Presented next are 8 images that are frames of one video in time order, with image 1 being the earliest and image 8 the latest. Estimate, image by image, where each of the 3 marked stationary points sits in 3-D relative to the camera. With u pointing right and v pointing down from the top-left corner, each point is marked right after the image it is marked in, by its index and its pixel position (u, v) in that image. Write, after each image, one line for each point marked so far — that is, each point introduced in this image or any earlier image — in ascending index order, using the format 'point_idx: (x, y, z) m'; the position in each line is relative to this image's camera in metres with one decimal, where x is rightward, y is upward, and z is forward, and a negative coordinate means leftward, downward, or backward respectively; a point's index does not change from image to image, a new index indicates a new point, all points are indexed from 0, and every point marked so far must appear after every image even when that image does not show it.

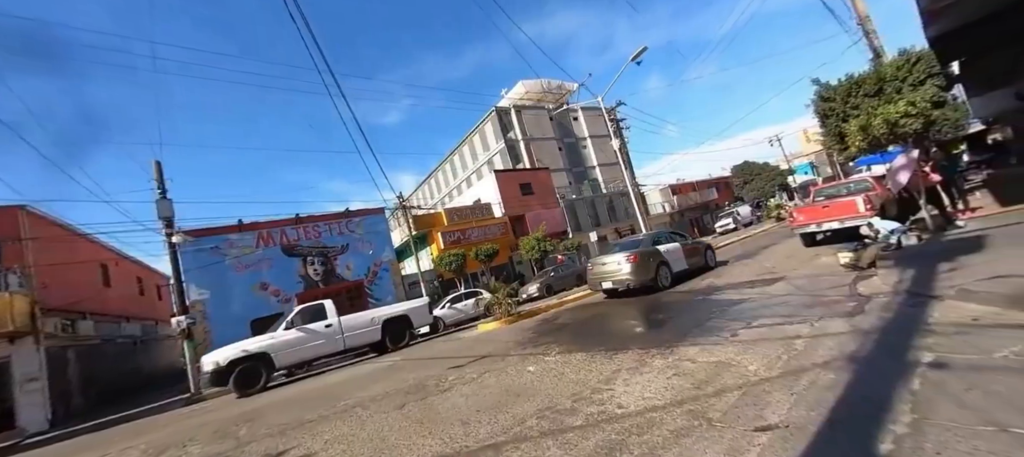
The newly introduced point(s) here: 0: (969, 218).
0: (+11.3, +0.2, +9.6) m
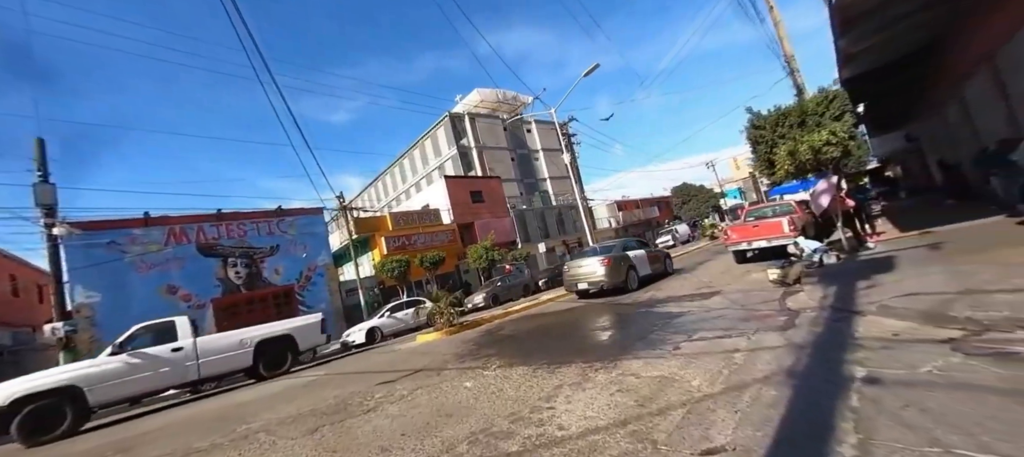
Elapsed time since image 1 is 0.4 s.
0: (+9.9, -0.3, +10.6) m
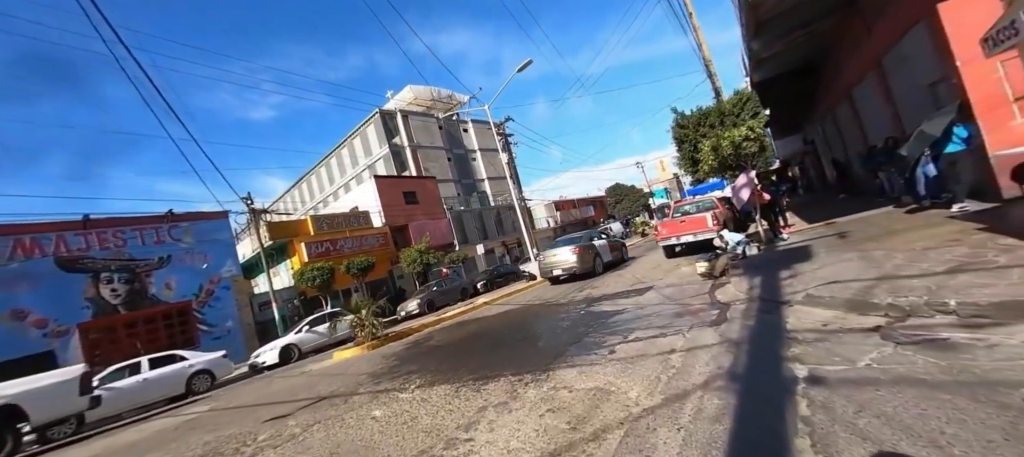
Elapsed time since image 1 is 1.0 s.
0: (+8.0, -0.1, +11.2) m
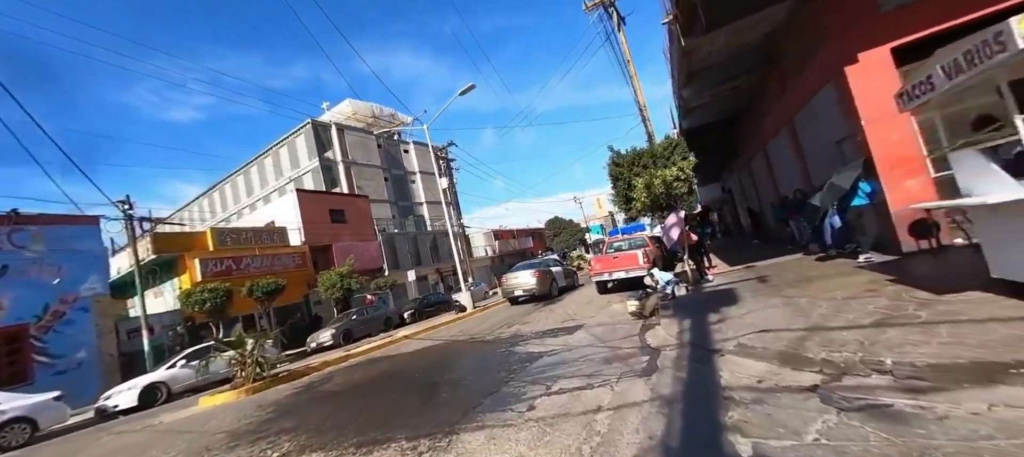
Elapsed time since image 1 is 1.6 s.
0: (+5.9, -1.3, +11.4) m
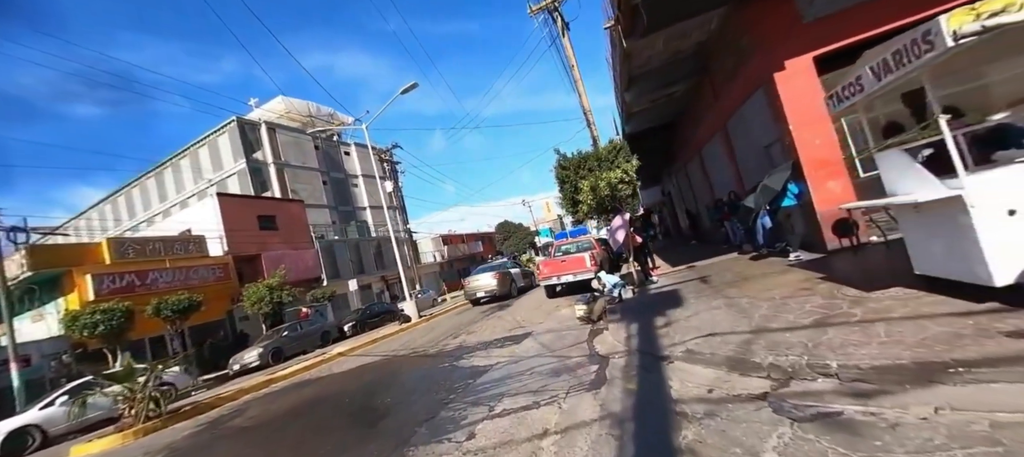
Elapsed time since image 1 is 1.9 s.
0: (+4.3, -1.4, +11.6) m
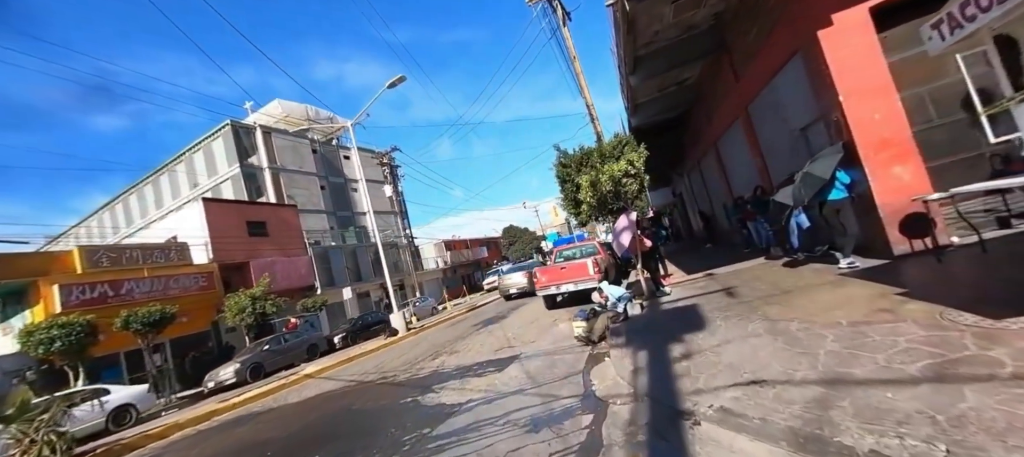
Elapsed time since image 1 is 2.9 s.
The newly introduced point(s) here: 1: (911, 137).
0: (+4.1, -1.4, +10.0) m
1: (+5.8, +1.3, +5.6) m
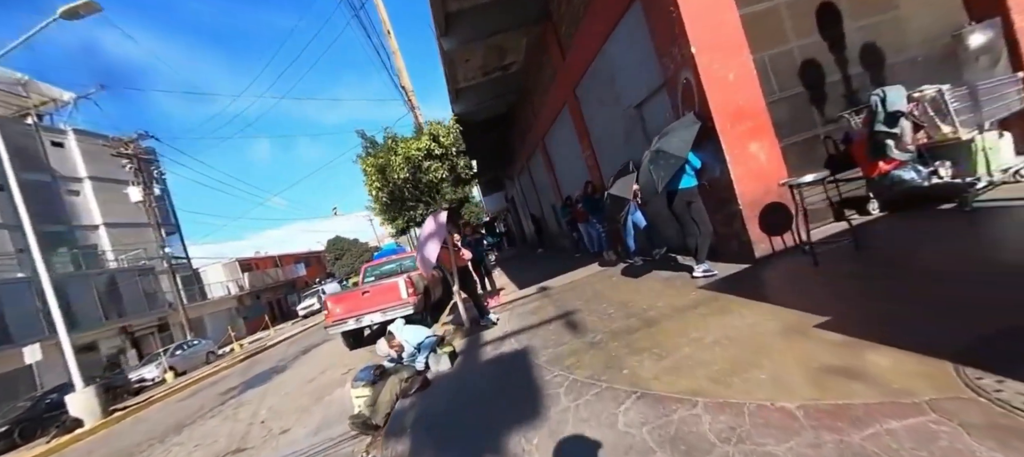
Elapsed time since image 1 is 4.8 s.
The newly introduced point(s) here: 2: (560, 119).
0: (-0.2, -1.5, +7.8) m
1: (+2.9, +1.4, +4.5) m
2: (+1.3, +3.0, +10.7) m
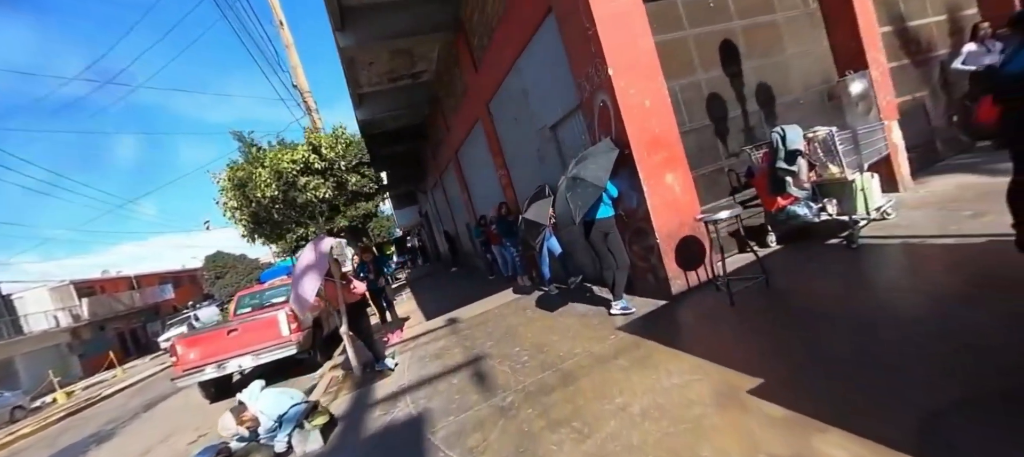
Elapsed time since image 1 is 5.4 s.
0: (-1.9, -2.0, +6.9) m
1: (+1.9, +1.0, +4.4) m
2: (-1.0, +2.4, +10.1) m
